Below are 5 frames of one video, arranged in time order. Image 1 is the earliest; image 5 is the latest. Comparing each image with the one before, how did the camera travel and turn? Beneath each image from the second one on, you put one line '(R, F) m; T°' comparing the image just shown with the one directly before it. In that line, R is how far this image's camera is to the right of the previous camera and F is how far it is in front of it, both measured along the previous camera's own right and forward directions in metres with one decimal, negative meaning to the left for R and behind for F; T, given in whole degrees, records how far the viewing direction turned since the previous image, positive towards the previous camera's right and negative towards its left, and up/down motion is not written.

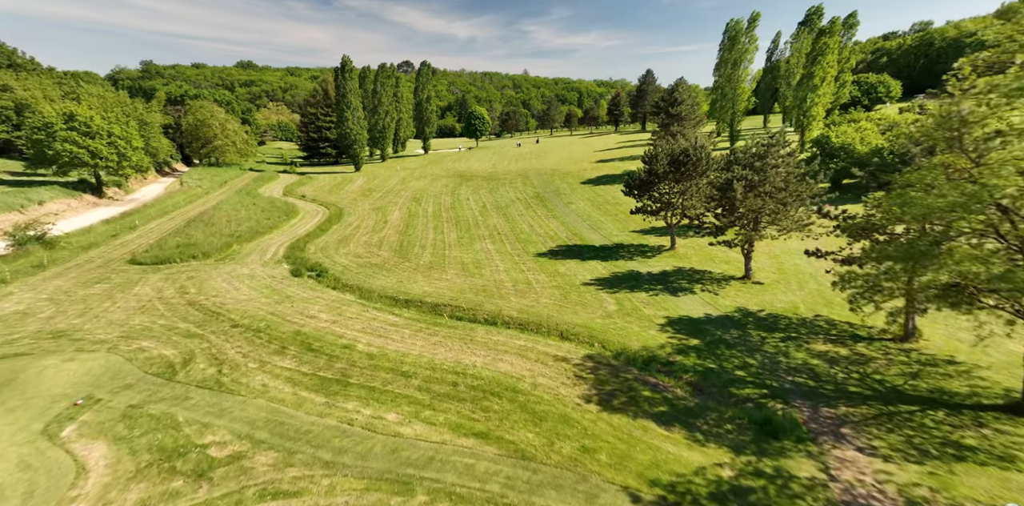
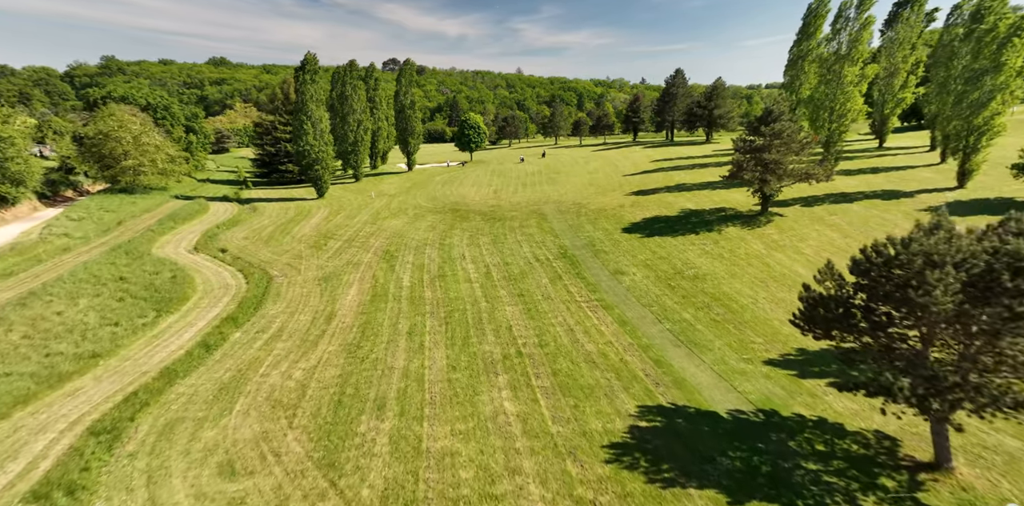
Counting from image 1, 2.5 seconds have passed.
(-1.5, +14.1) m; +1°
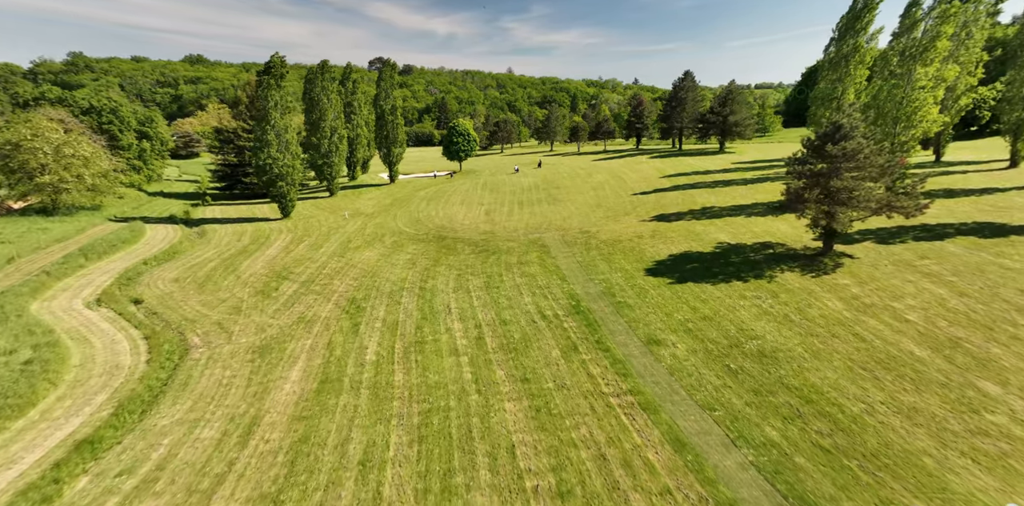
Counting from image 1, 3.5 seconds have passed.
(-0.4, +7.0) m; +1°
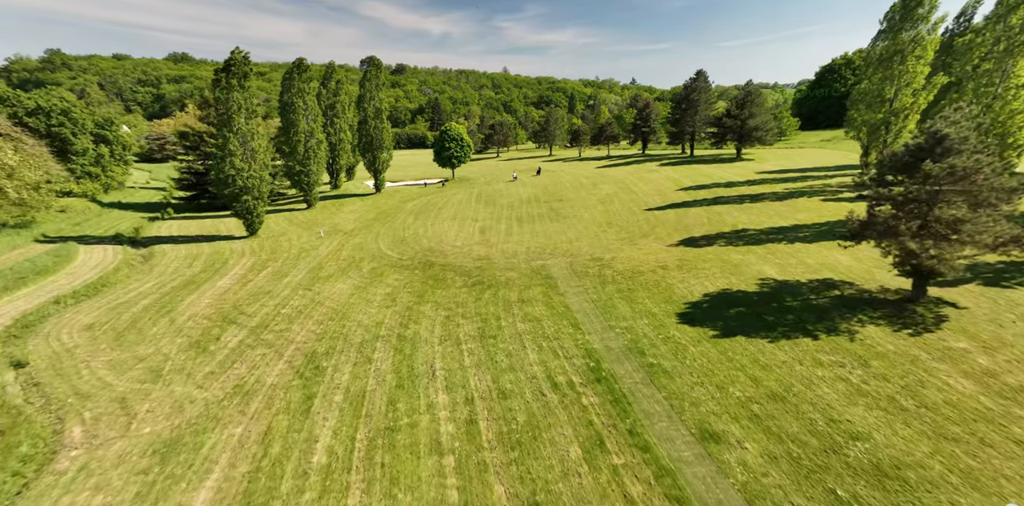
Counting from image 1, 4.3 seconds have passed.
(-0.3, +5.8) m; +1°
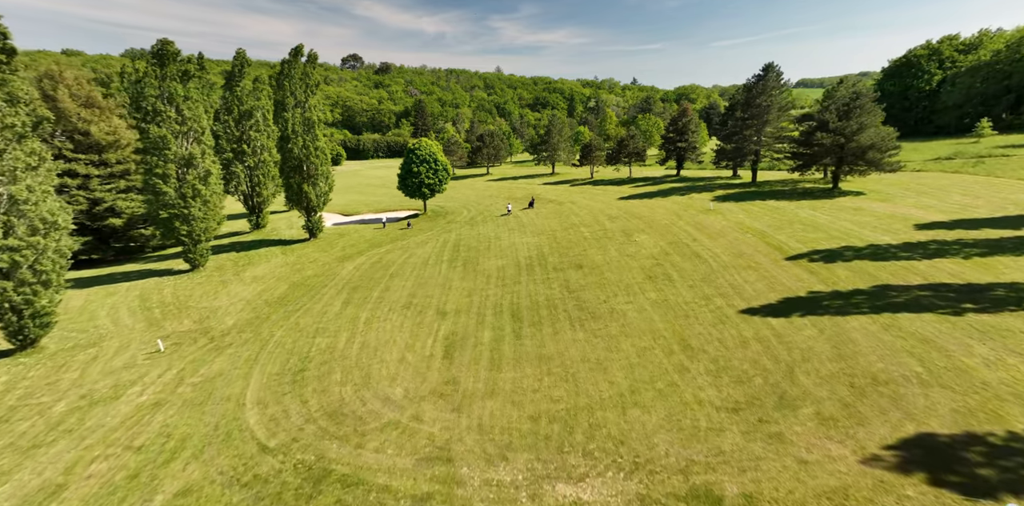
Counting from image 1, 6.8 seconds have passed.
(+0.3, +19.4) m; +1°
